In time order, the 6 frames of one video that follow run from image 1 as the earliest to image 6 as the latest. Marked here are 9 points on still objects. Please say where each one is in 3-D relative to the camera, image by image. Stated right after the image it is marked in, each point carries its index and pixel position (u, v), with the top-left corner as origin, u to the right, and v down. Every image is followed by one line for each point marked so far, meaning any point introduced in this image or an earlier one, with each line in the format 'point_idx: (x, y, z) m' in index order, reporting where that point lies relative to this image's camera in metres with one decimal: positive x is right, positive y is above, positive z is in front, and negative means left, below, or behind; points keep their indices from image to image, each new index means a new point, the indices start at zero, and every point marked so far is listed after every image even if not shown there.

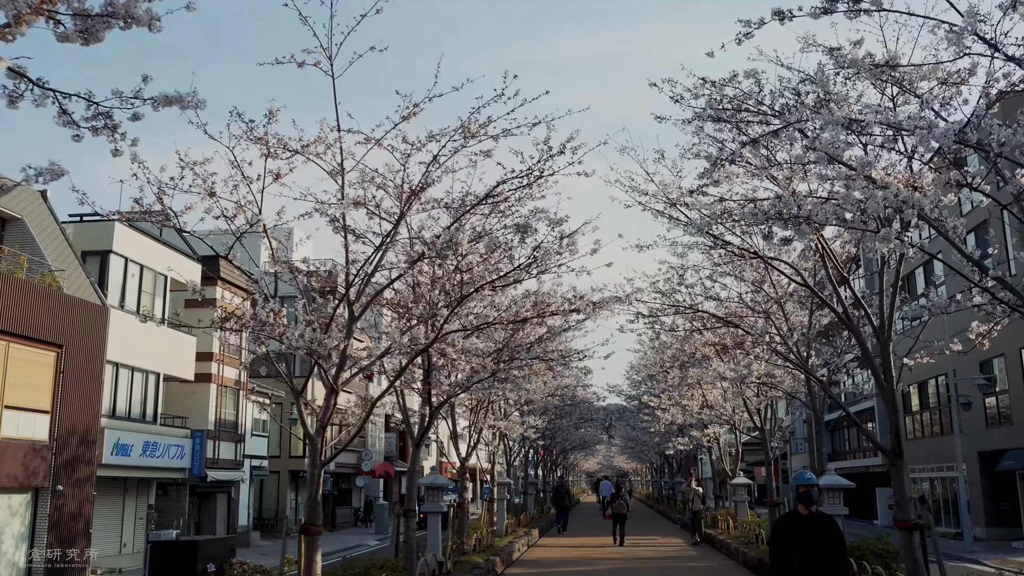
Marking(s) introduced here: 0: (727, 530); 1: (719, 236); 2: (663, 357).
0: (+2.5, -2.9, +19.7) m
1: (+1.3, +0.4, +10.8) m
2: (+1.8, -0.7, +18.7) m
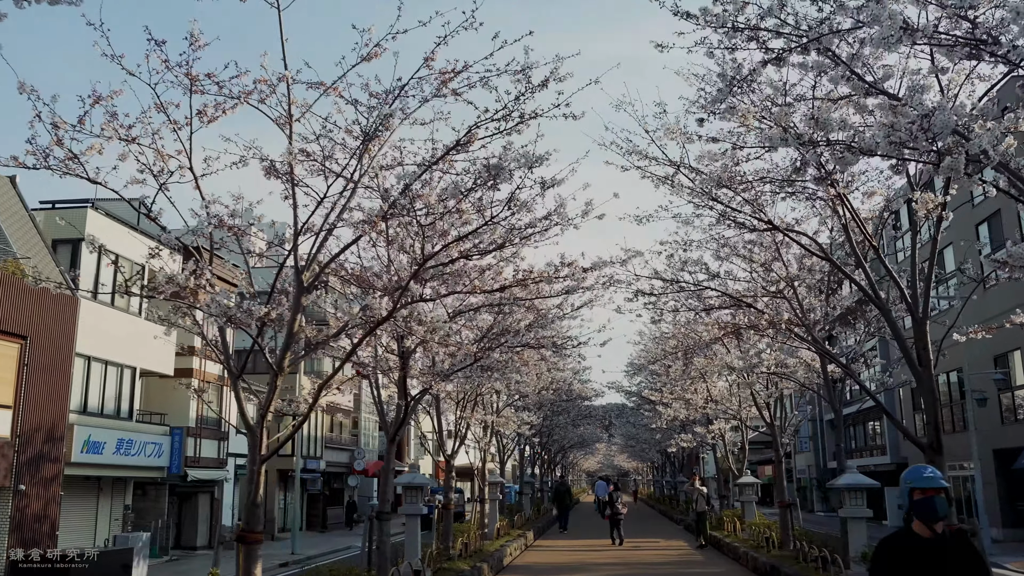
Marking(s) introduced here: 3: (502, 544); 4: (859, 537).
0: (+2.4, -2.7, +18.4) m
1: (+1.2, +0.5, +9.6) m
2: (+1.7, -0.6, +17.4) m
3: (-0.1, -2.7, +17.3) m
4: (+2.3, -1.6, +10.8) m
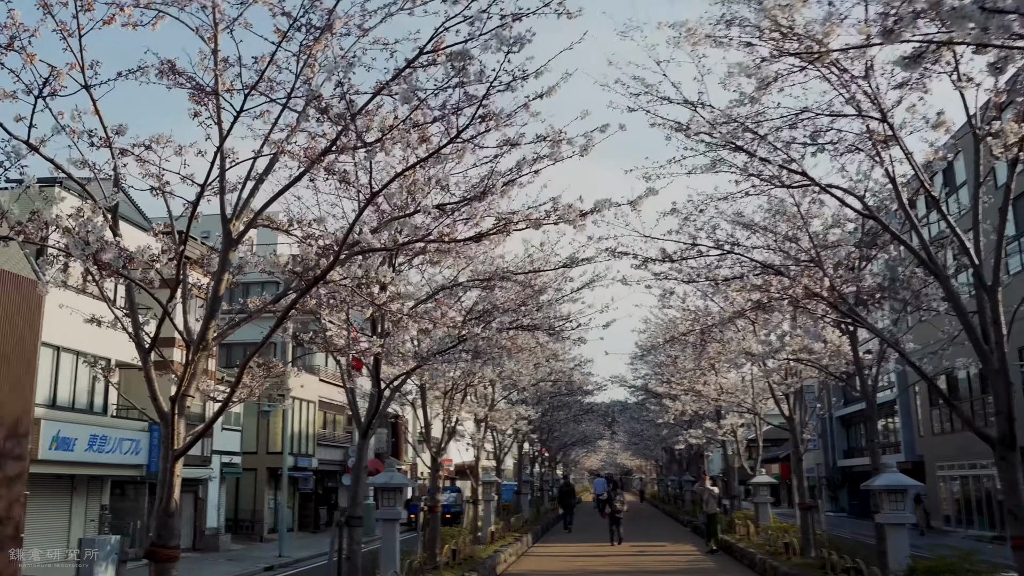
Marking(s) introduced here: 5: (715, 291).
0: (+2.4, -2.6, +17.0) m
1: (+1.2, +0.7, +8.2) m
2: (+1.6, -0.4, +16.0) m
3: (-0.2, -2.5, +15.9) m
4: (+2.2, -1.4, +9.5) m
5: (+1.4, 0.0, +11.5) m
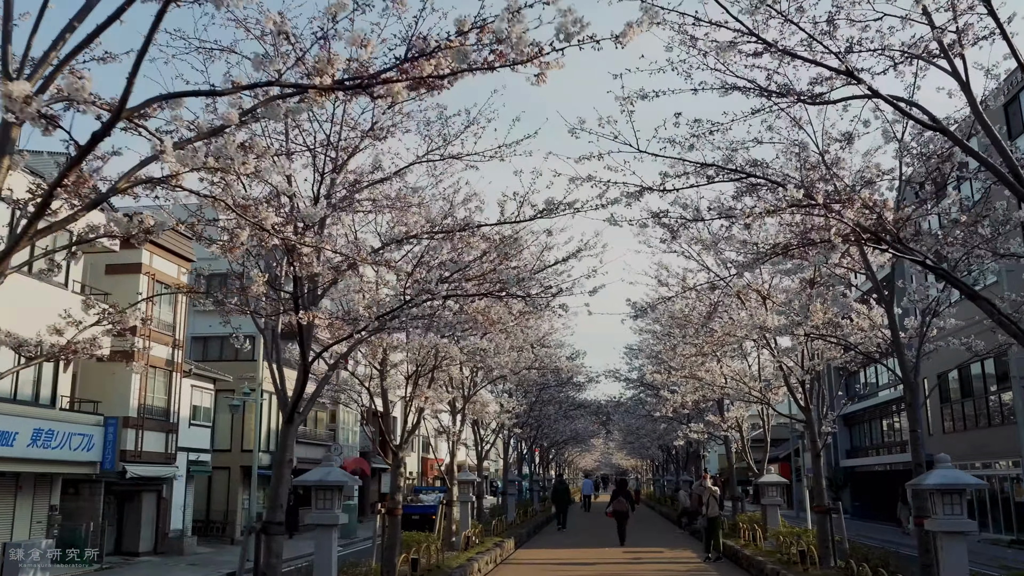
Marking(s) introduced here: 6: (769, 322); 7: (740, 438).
0: (+2.2, -2.3, +15.2) m
1: (+1.0, +0.9, +6.3) m
2: (+1.4, -0.2, +14.2) m
3: (-0.4, -2.3, +14.0) m
4: (+2.0, -1.2, +7.6) m
5: (+1.2, +0.2, +9.7) m
6: (+1.8, -0.2, +11.4) m
7: (+2.4, -1.6, +17.6) m
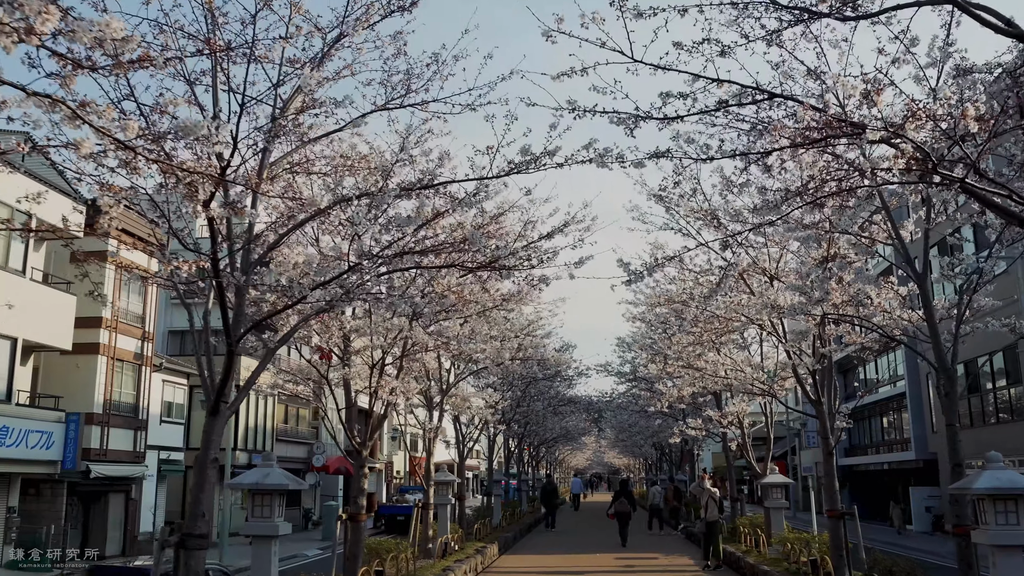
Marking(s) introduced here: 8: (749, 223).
0: (+2.0, -2.2, +13.9) m
1: (+0.9, +1.0, +5.1) m
2: (+1.3, -0.1, +12.9) m
3: (-0.5, -2.1, +12.8) m
4: (+1.9, -1.1, +6.4) m
5: (+1.1, +0.3, +8.4) m
6: (+1.6, -0.1, +10.1) m
7: (+2.2, -1.5, +16.4) m
8: (+1.2, +0.3, +8.5) m
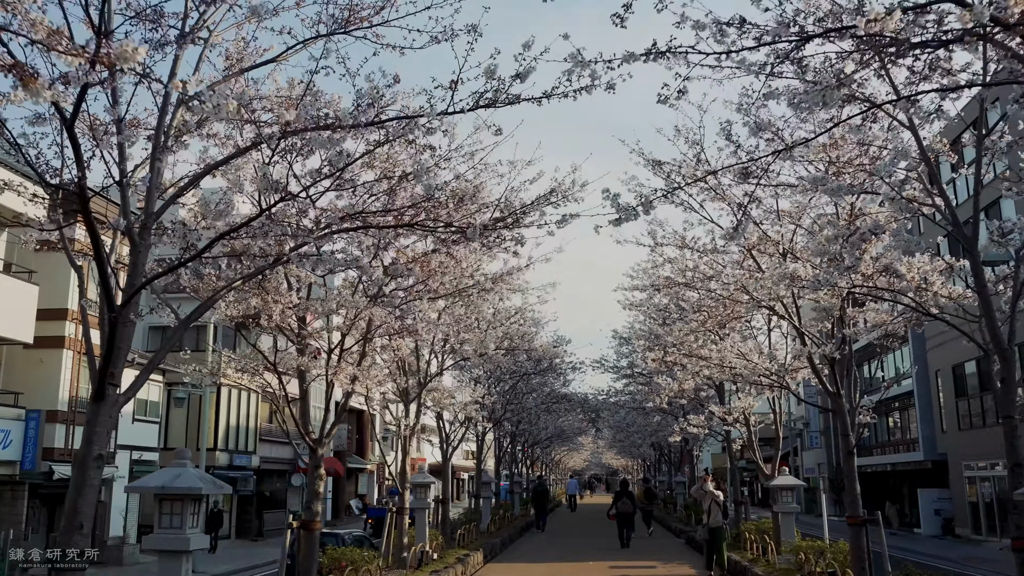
0: (+1.9, -2.1, +12.6) m
1: (+0.8, +1.2, +3.7) m
2: (+1.2, +0.1, +11.6) m
3: (-0.6, -2.0, +11.5) m
4: (+1.8, -0.9, +5.0) m
5: (+1.0, +0.5, +7.1) m
6: (+1.5, 0.0, +8.8) m
7: (+2.1, -1.3, +15.1) m
8: (+1.1, +0.4, +7.1) m
